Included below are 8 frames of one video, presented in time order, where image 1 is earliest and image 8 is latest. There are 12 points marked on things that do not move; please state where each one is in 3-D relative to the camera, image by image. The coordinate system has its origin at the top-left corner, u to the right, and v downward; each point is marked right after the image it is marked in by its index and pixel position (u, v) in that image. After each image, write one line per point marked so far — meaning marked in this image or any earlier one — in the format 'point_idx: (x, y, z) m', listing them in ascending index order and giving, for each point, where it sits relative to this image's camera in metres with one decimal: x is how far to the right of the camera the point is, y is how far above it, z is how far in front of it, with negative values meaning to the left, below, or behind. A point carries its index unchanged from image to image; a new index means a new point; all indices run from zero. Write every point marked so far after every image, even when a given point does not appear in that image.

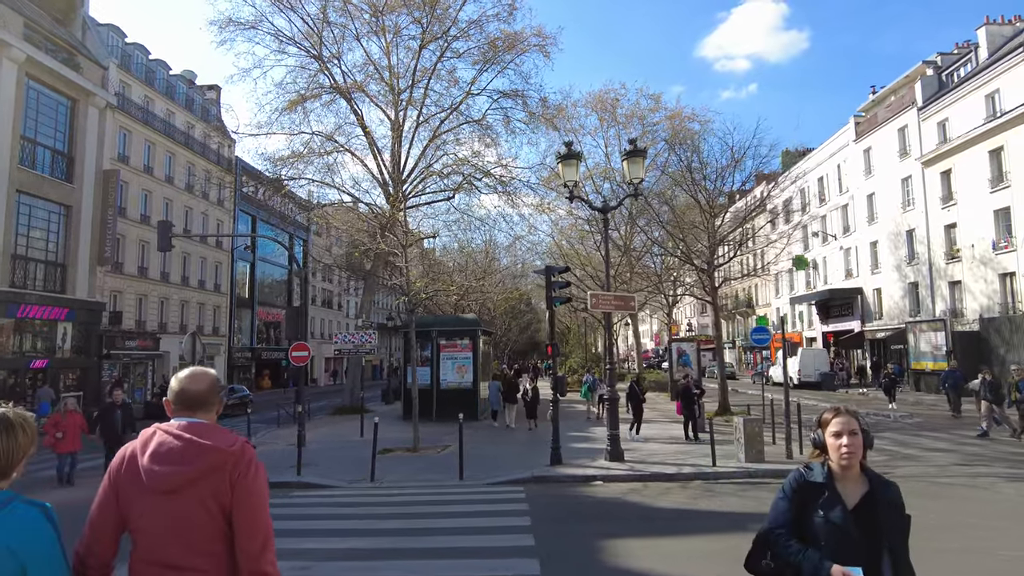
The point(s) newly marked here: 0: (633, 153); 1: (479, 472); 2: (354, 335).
0: (+2.0, +2.2, +10.3) m
1: (-0.5, -2.8, +9.6) m
2: (-4.0, -1.2, +15.8) m
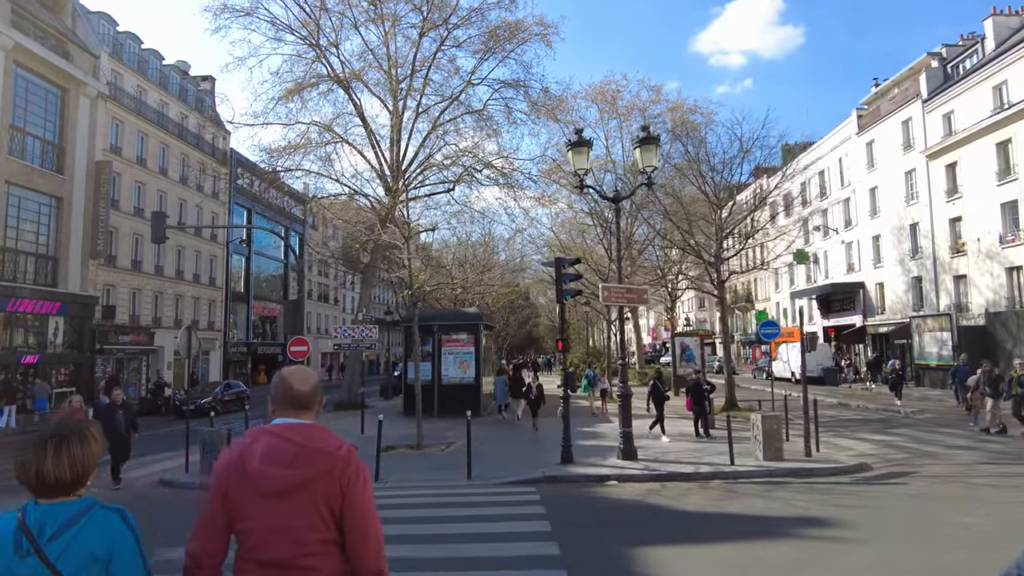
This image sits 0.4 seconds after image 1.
0: (+2.1, +2.3, +9.9) m
1: (-0.4, -2.7, +9.3) m
2: (-3.9, -1.0, +15.5) m
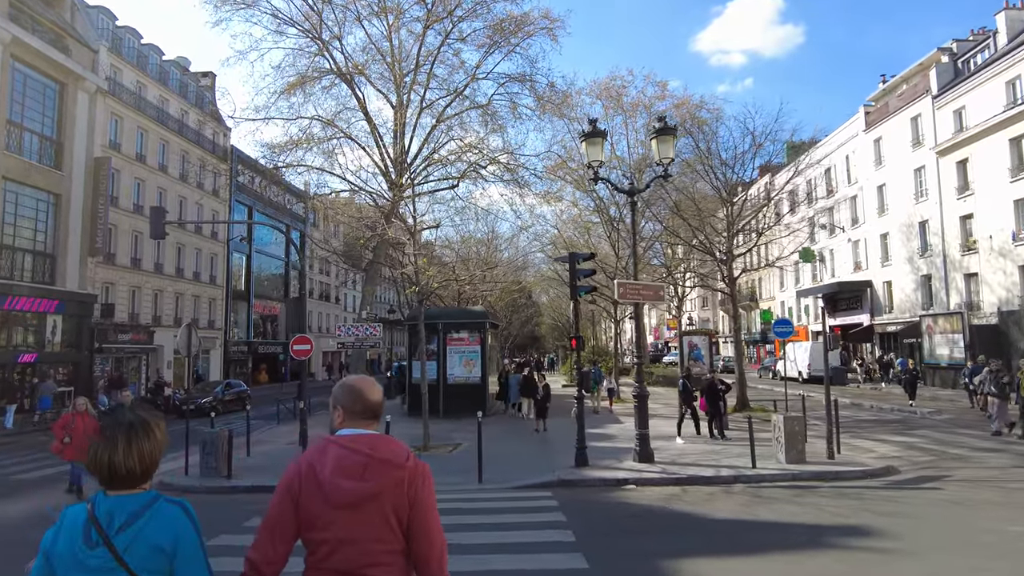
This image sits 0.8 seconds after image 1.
0: (+2.3, +2.4, +9.6) m
1: (-0.2, -2.6, +8.9) m
2: (-3.7, -1.0, +15.1) m
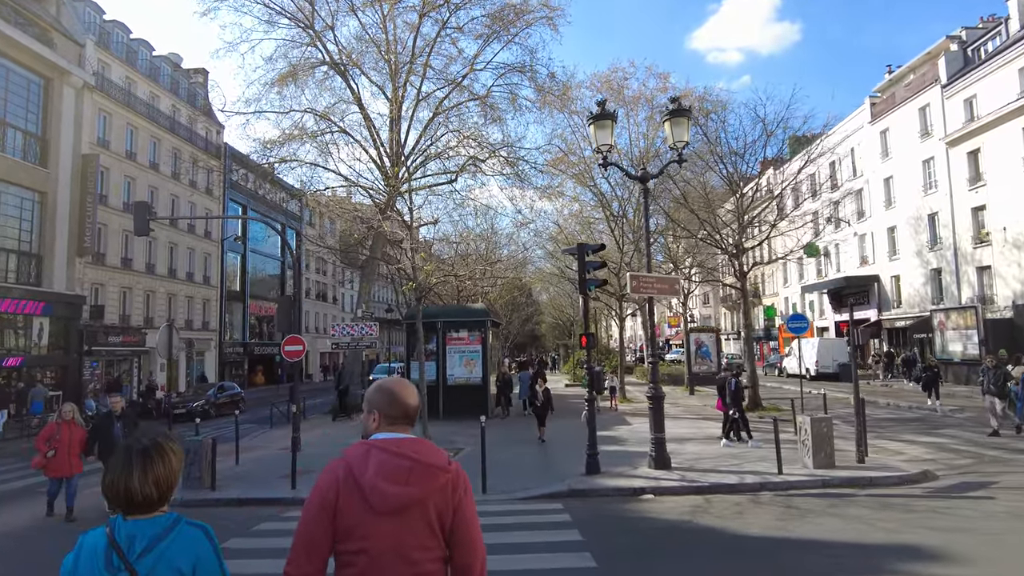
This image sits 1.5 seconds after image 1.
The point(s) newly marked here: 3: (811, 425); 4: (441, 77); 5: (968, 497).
0: (+2.4, +2.5, +8.9) m
1: (-0.1, -2.6, +8.3) m
2: (-3.7, -0.9, +14.5) m
3: (+3.9, -1.8, +8.1) m
4: (-2.1, +6.2, +18.5) m
5: (+4.6, -2.1, +6.3) m
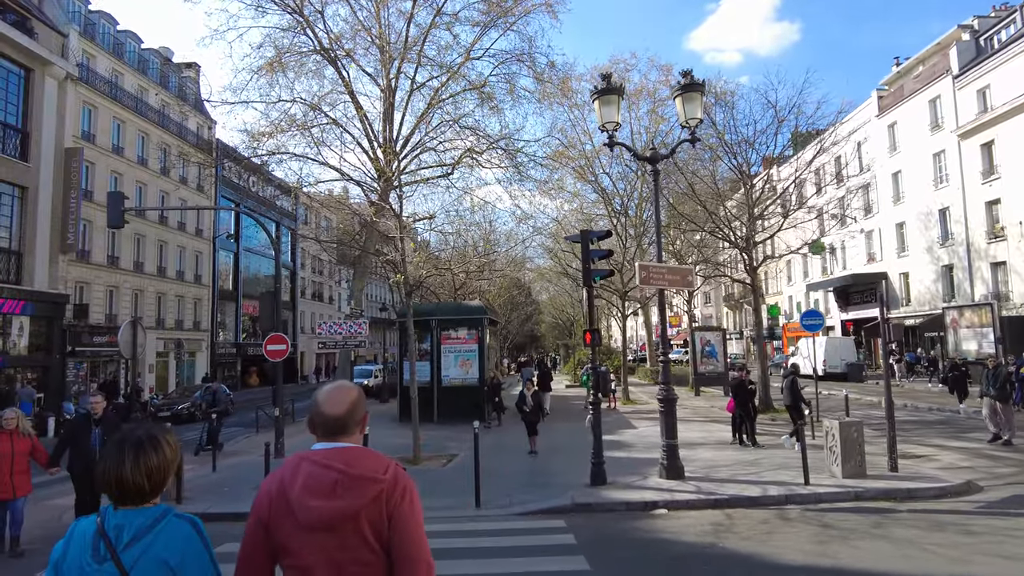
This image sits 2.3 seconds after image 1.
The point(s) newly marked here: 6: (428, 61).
0: (+2.3, +2.6, +8.2) m
1: (-0.1, -2.5, +7.5) m
2: (-3.7, -0.8, +13.7) m
3: (+3.8, -1.7, +7.4) m
4: (-2.2, +6.3, +17.7) m
5: (+4.6, -2.0, +5.6) m
6: (-2.4, +6.5, +17.9) m
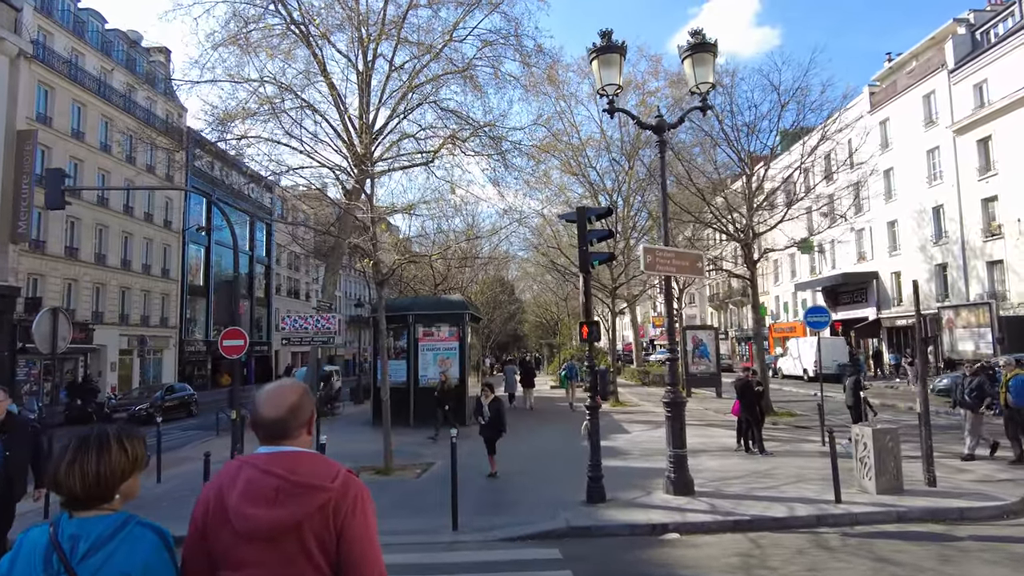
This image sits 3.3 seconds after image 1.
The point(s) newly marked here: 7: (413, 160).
0: (+2.1, +2.7, +7.2) m
1: (-0.3, -2.3, +6.4) m
2: (-4.0, -0.6, +12.5) m
3: (+3.7, -1.5, +6.4) m
4: (-2.5, +6.5, +16.6) m
5: (+4.5, -1.9, +4.6) m
6: (-2.8, +6.6, +16.8) m
7: (-1.9, +2.5, +12.3) m
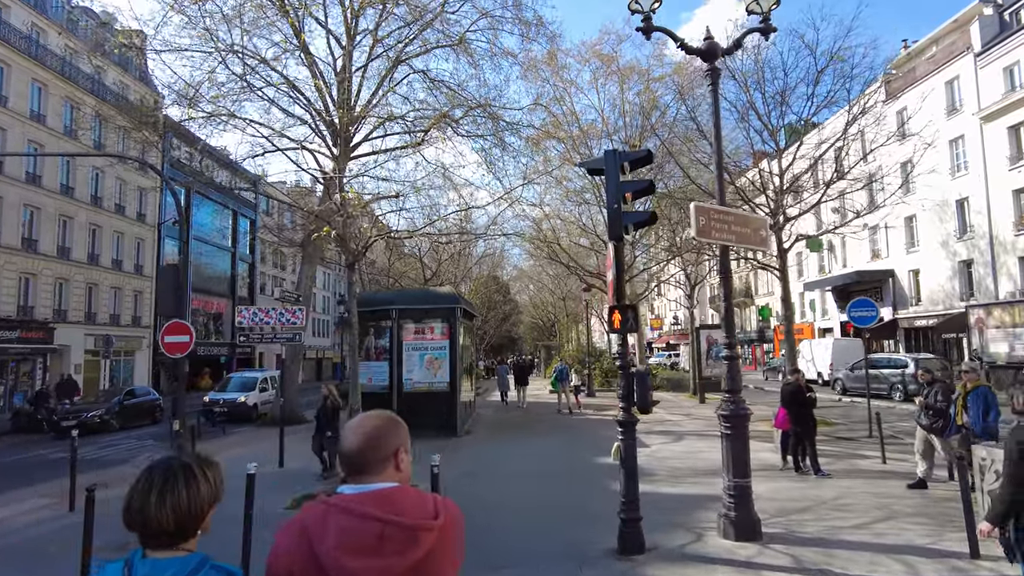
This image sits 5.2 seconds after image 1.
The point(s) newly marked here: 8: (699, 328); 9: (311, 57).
0: (+2.2, +3.0, +5.5) m
1: (-0.3, -2.1, +4.7) m
2: (-4.1, -0.4, +10.7) m
3: (+3.7, -1.3, +4.7) m
4: (-2.6, +6.6, +14.9) m
5: (+4.5, -1.7, +2.9) m
6: (-2.8, +6.8, +15.0) m
7: (-2.0, +2.7, +10.5) m
8: (+5.4, -1.2, +18.2) m
9: (-4.9, +5.7, +15.4) m
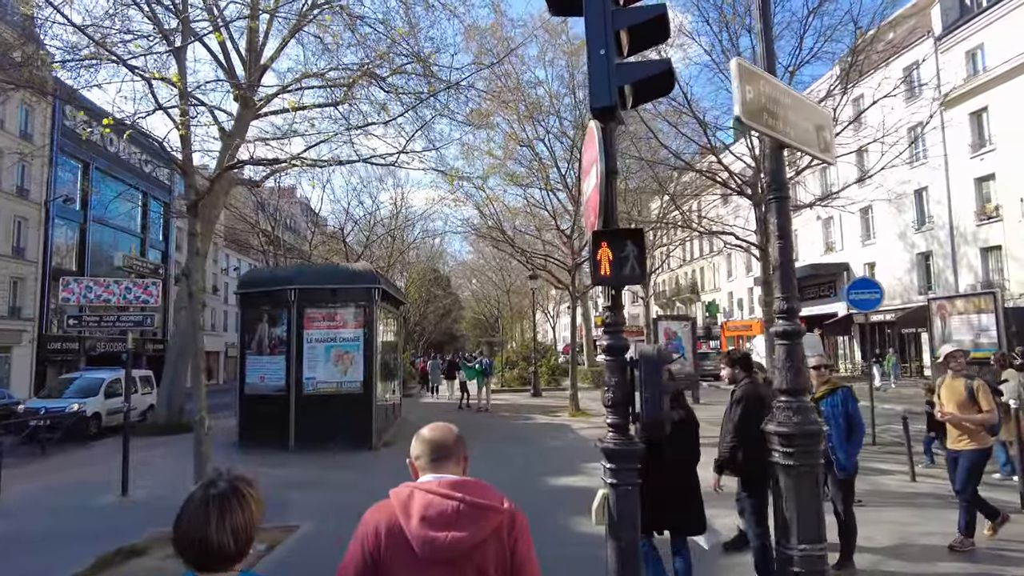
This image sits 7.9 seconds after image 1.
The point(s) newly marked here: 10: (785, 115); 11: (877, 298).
0: (+1.7, +3.3, +3.4) m
1: (-0.7, -1.7, +2.4) m
2: (-5.0, 0.0, +8.1) m
3: (+3.3, -1.0, +2.8) m
4: (-3.8, +7.0, +12.3) m
5: (+4.2, -1.3, +1.0) m
6: (-4.1, +7.2, +12.4) m
7: (-2.9, +3.1, +8.1) m
8: (+3.8, -0.8, +16.4) m
9: (-6.2, +6.1, +12.7) m
10: (+1.3, +0.9, +3.1) m
11: (+5.3, -0.1, +9.3) m
